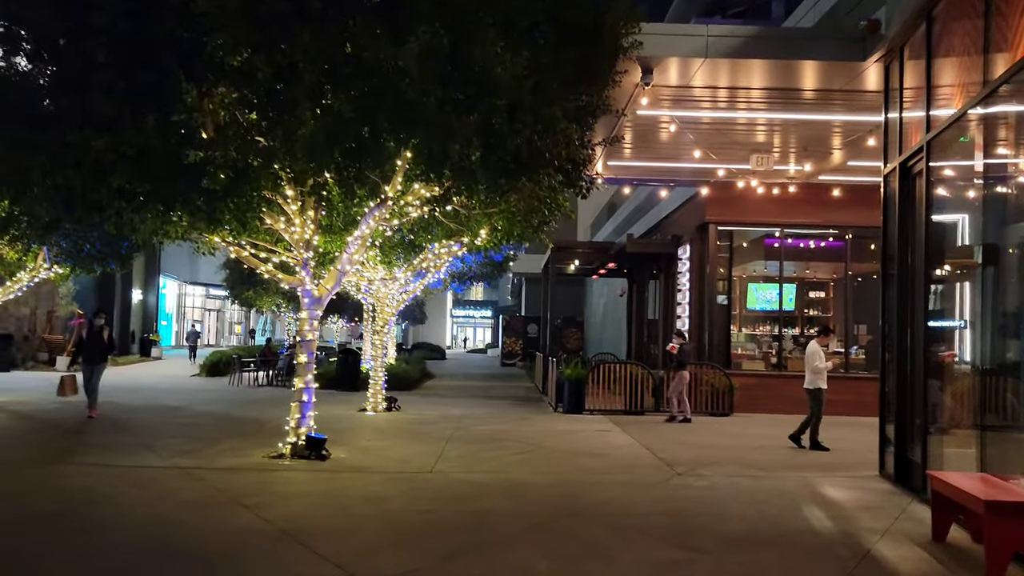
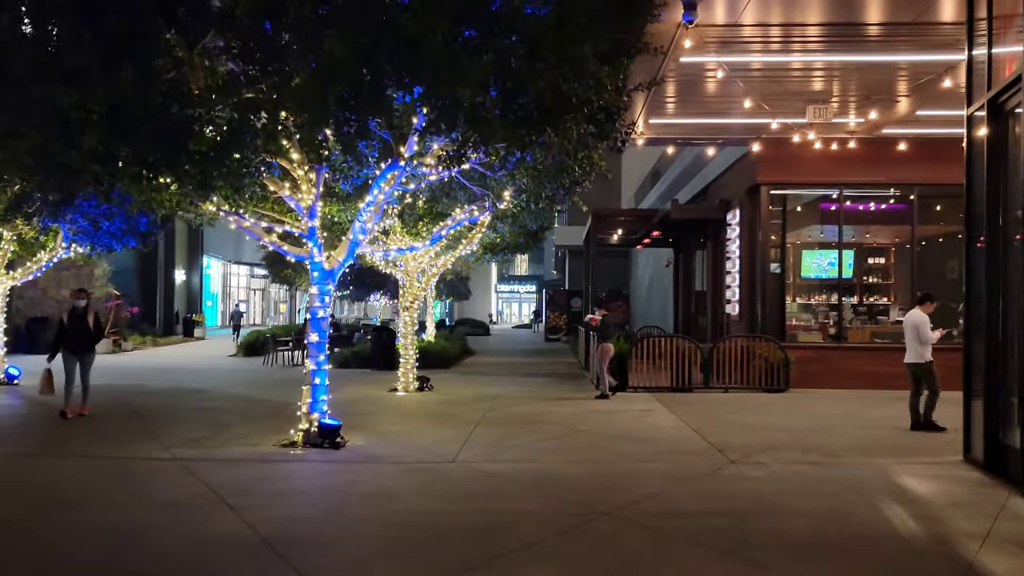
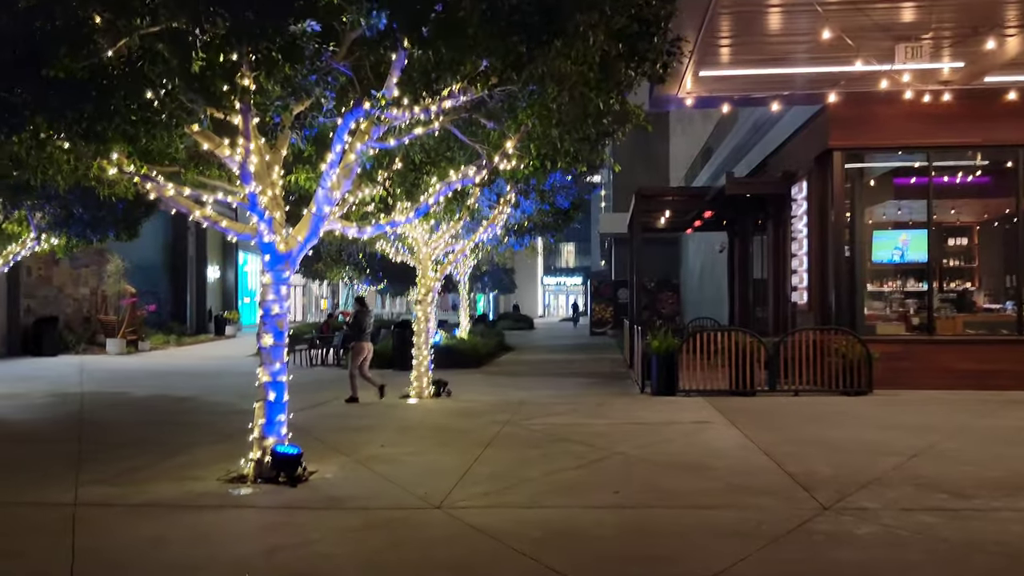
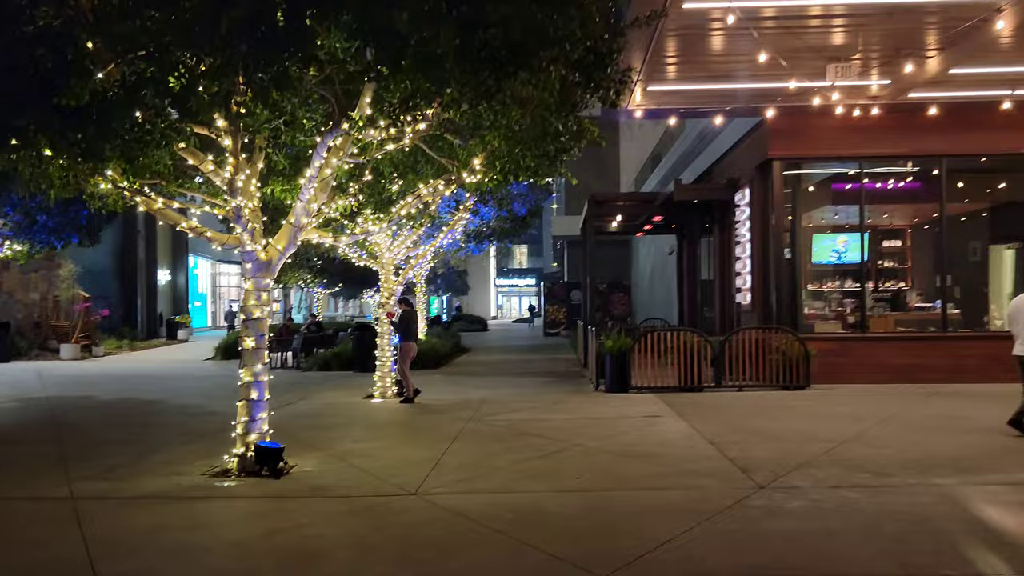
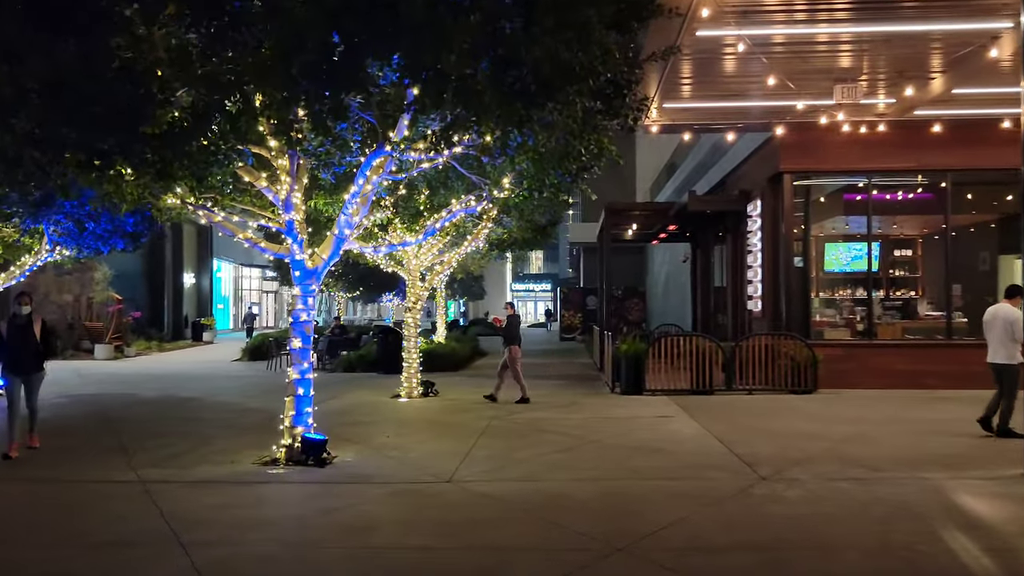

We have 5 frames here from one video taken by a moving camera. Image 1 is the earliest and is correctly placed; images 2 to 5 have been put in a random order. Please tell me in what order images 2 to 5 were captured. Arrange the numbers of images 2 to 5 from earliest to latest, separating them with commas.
2, 5, 4, 3
